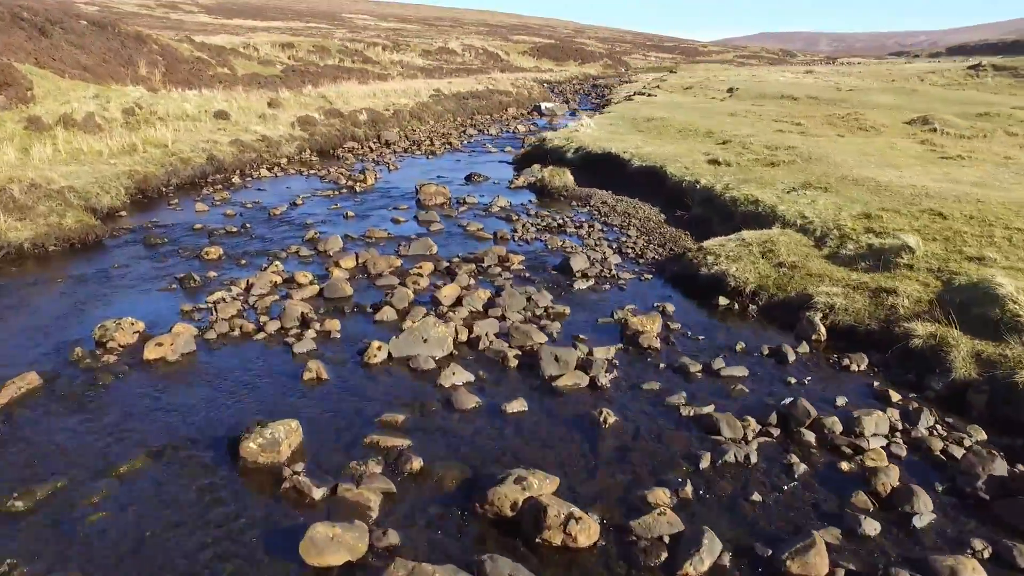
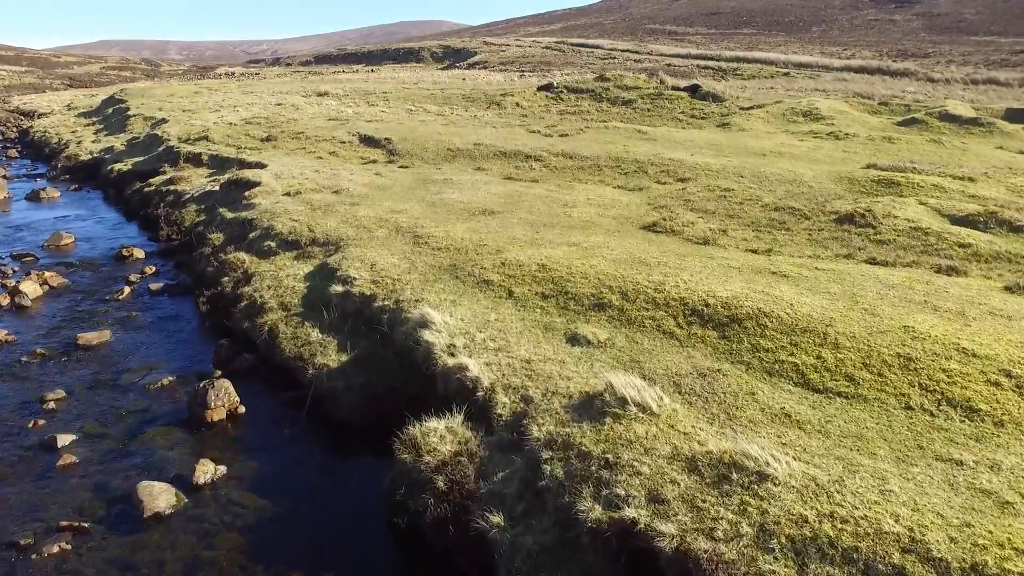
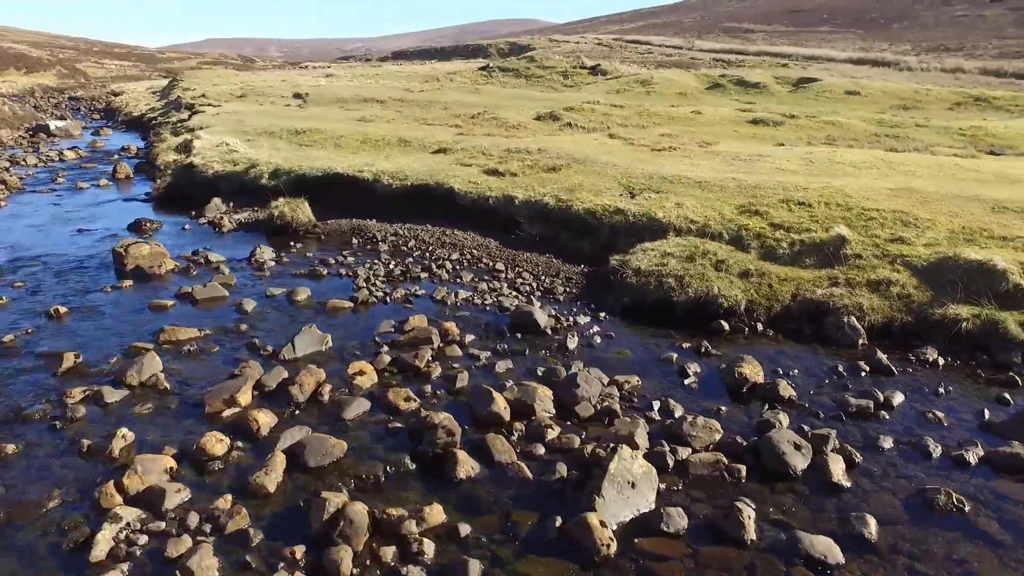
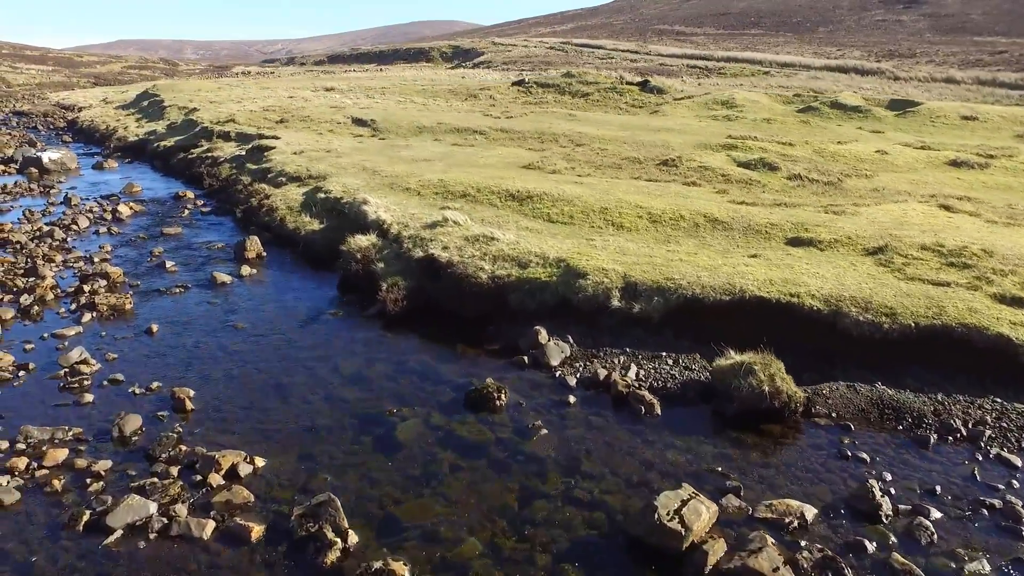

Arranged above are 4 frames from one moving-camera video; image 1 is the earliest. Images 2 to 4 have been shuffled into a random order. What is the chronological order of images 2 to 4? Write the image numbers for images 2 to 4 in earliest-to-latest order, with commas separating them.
3, 4, 2
